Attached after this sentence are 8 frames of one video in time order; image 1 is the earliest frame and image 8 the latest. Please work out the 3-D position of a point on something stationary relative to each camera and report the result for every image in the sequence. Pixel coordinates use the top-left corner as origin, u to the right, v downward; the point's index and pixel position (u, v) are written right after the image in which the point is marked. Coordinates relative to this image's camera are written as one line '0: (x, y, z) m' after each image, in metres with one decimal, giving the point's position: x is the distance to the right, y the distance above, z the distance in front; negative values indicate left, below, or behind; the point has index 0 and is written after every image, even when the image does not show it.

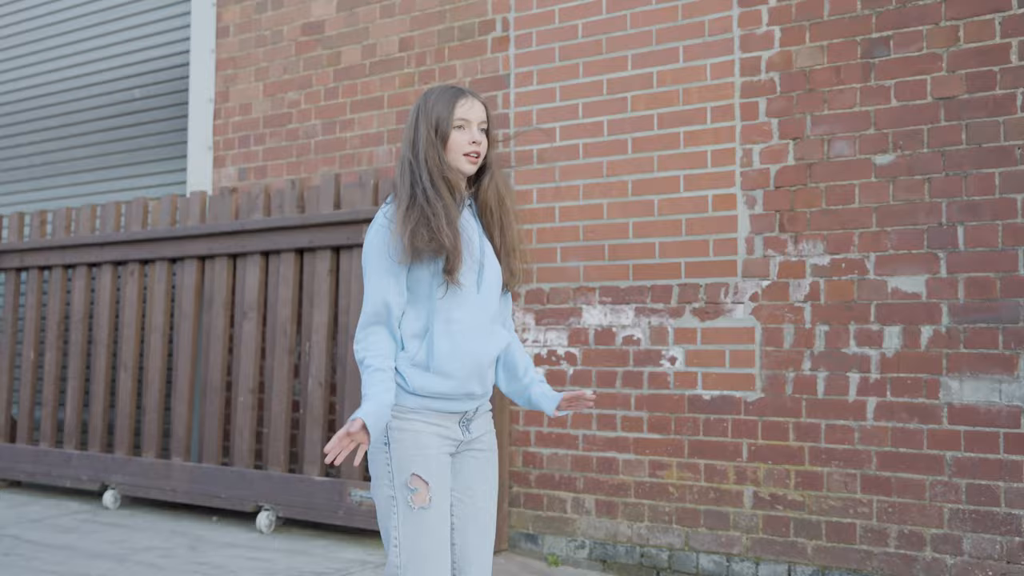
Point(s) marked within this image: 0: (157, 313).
0: (-1.6, -0.1, +5.2) m
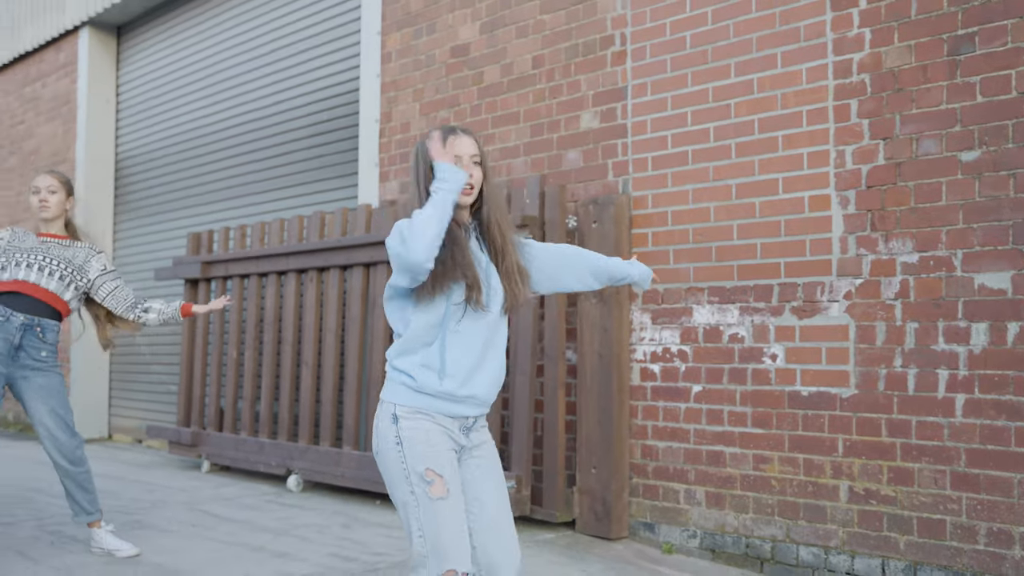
0: (-0.9, -0.1, +5.8) m
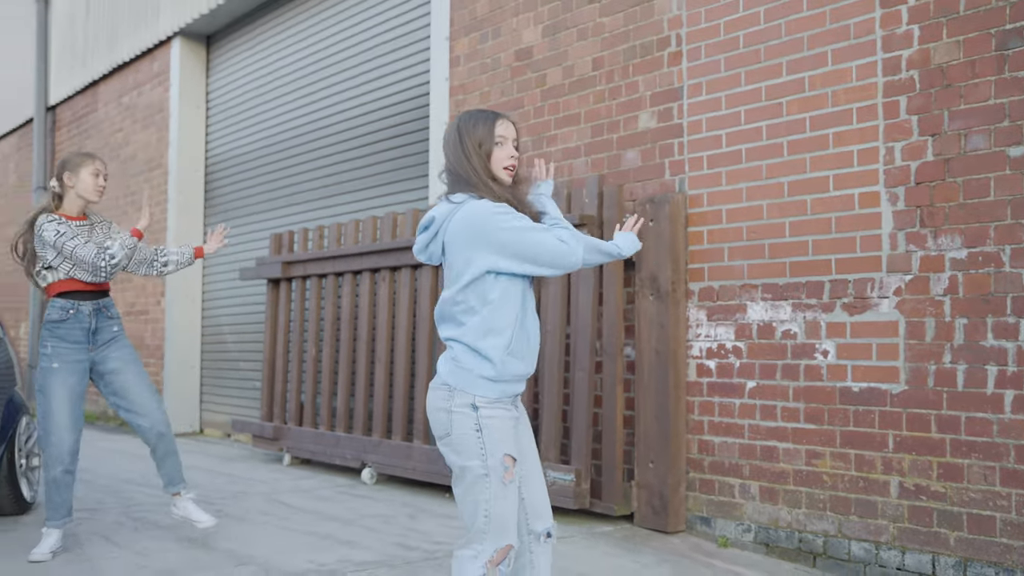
0: (-0.6, -0.1, +6.0) m
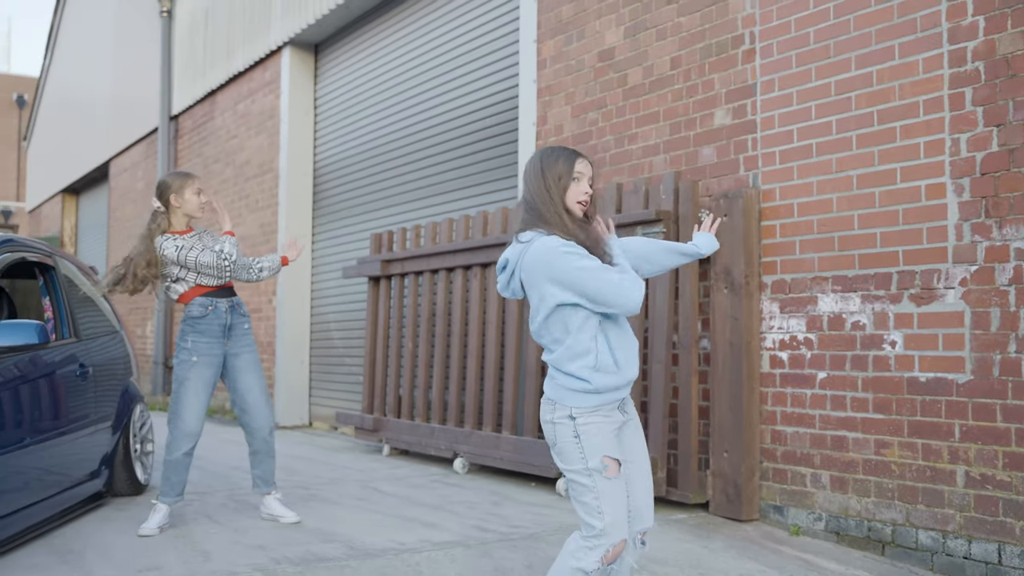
0: (-0.1, -0.1, +6.2) m
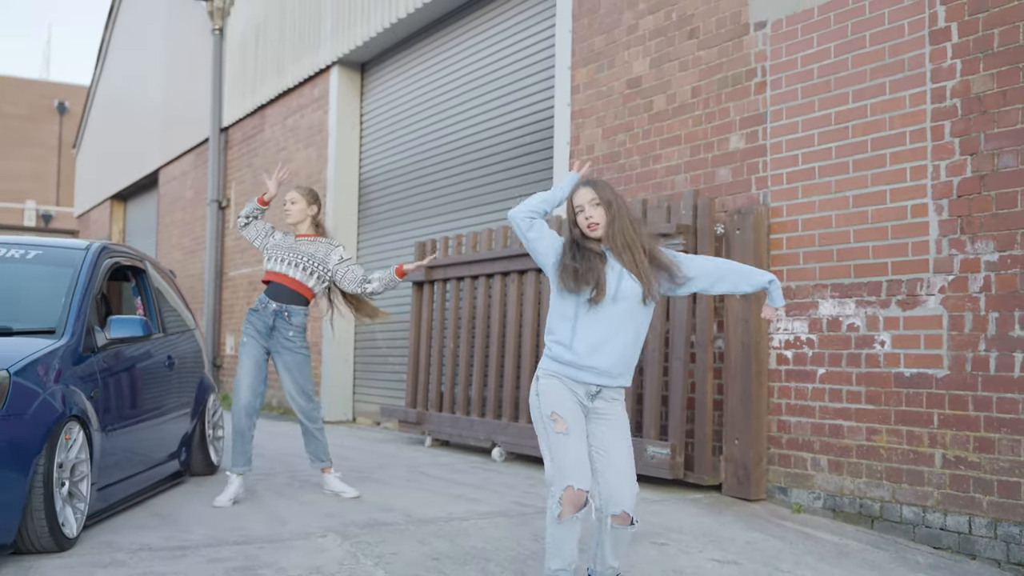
0: (+0.1, -0.1, +6.8) m
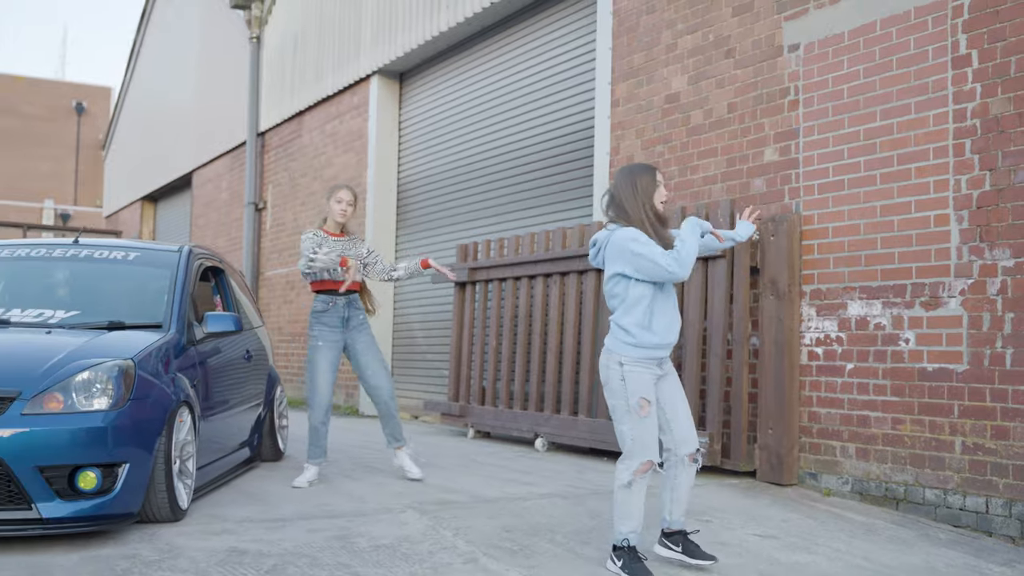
0: (+0.4, -0.1, +7.3) m
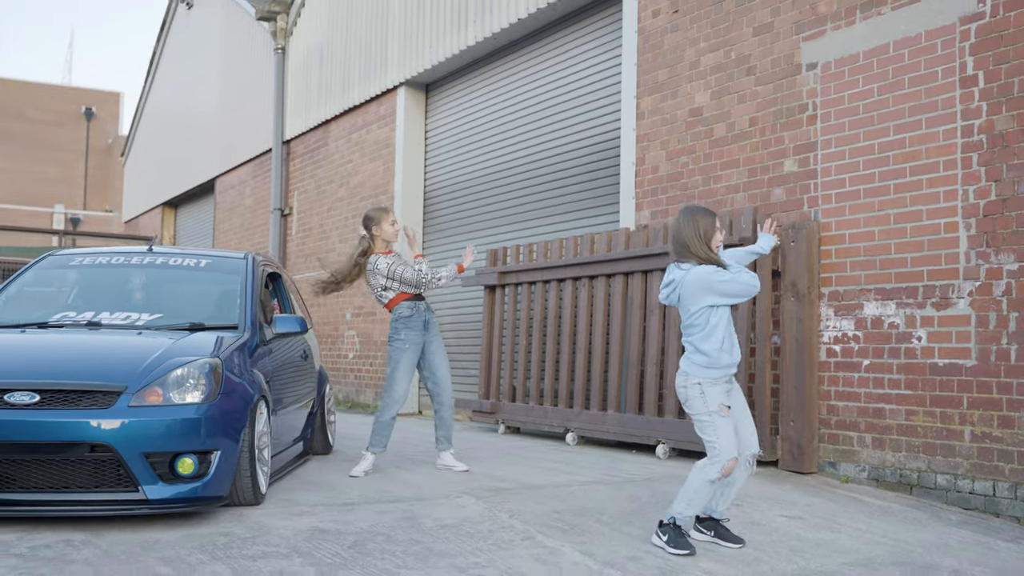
0: (+0.6, -0.2, +7.7) m
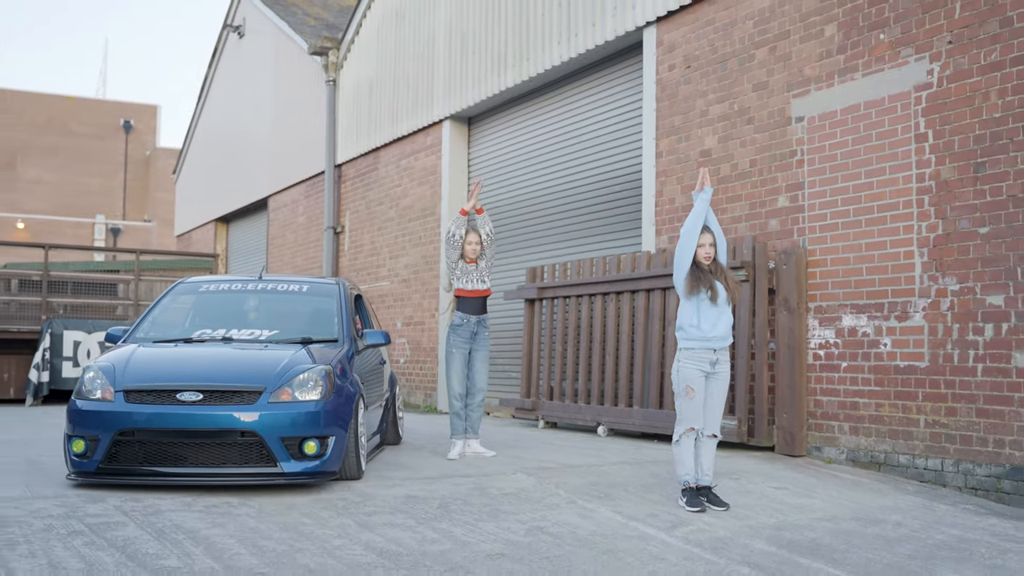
0: (+0.9, -0.3, +9.0) m
